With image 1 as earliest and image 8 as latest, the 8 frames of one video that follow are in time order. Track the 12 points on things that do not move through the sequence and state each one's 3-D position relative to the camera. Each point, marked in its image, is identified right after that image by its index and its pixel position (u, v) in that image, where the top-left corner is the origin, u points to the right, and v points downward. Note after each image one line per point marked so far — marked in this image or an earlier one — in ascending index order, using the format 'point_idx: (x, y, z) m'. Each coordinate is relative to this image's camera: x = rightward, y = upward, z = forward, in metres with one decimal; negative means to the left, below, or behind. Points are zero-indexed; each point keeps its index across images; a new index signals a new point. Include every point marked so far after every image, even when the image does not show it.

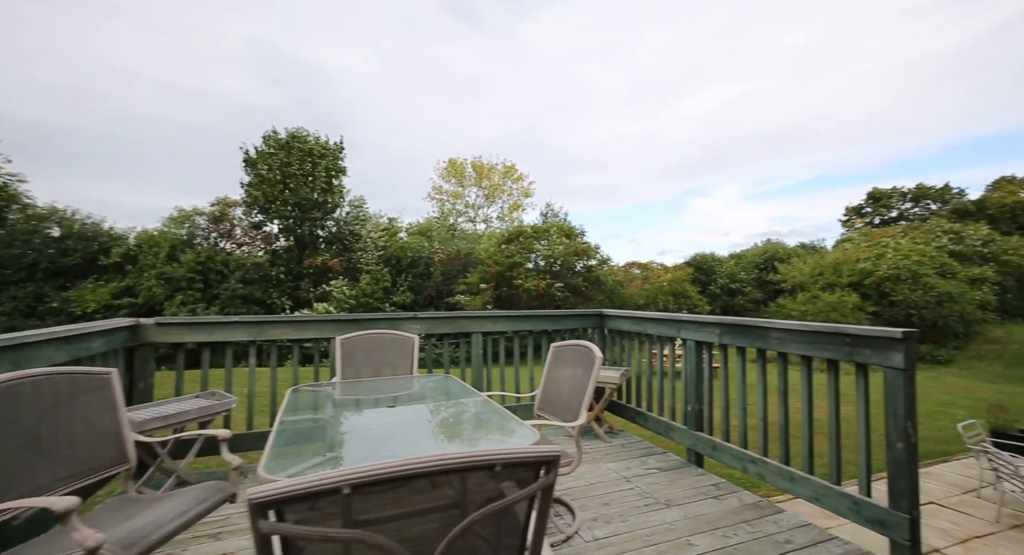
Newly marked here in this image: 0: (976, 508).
0: (+3.9, -1.9, +4.3) m
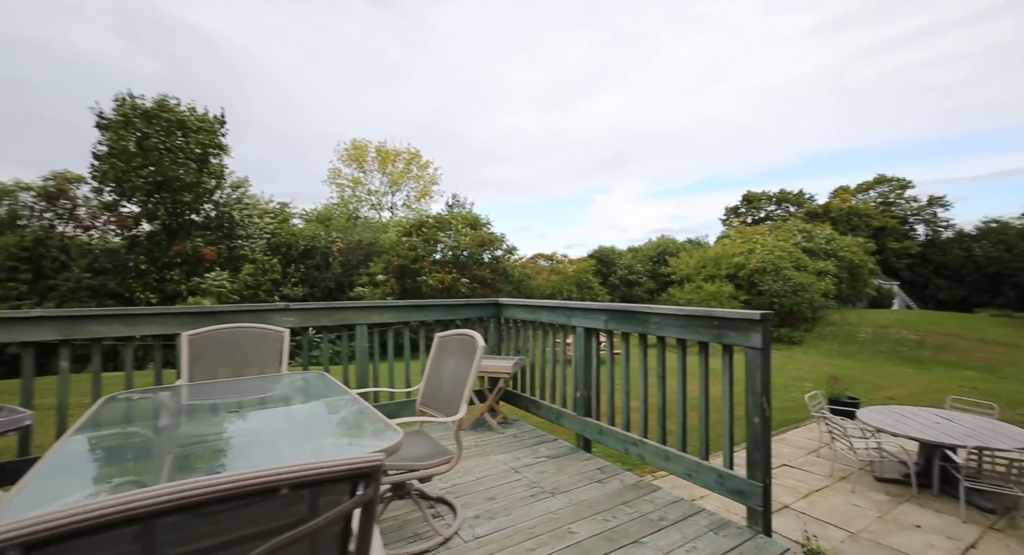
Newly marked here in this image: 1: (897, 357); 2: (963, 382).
0: (+2.9, -1.8, +4.9) m
1: (+9.3, -1.9, +12.1) m
2: (+8.6, -1.9, +9.6) m
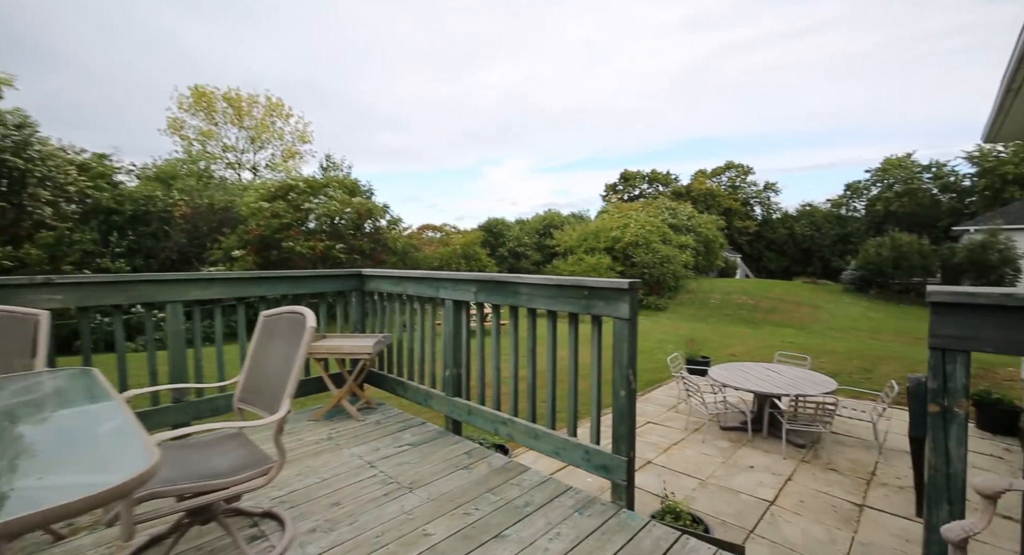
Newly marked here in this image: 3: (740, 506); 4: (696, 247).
0: (+1.7, -1.5, +5.3) m
1: (+6.3, -1.1, +13.7) m
2: (+6.1, -1.3, +11.2) m
3: (+1.6, -1.6, +3.5) m
4: (+6.8, +1.1, +18.5) m
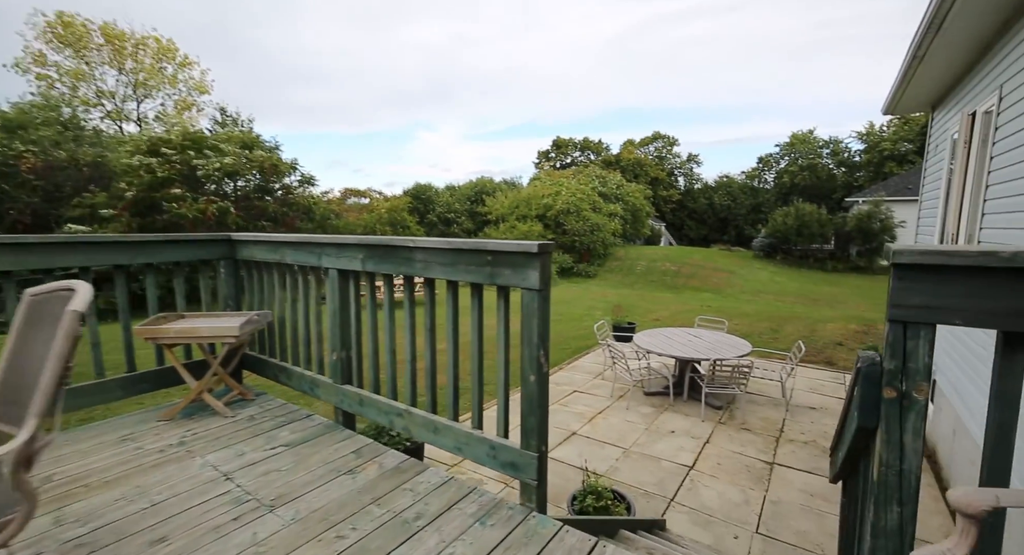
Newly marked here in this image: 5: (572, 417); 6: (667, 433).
0: (+0.9, -1.2, +5.3) m
1: (+4.3, -0.2, +14.2) m
2: (+4.5, -0.6, +11.6) m
3: (+1.0, -1.4, +3.5) m
4: (+4.2, +2.3, +18.8) m
5: (+0.5, -1.3, +4.5) m
6: (+1.3, -1.3, +4.2) m
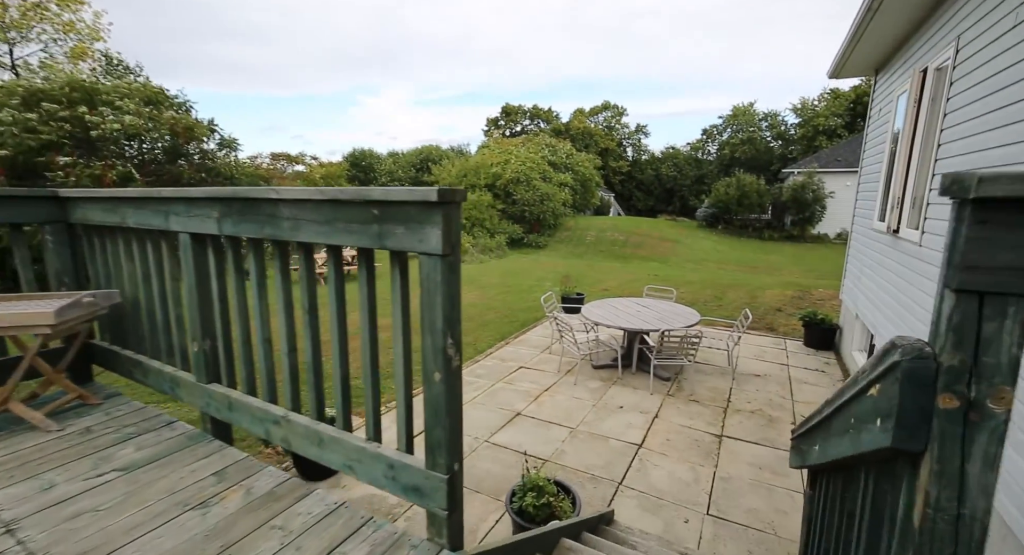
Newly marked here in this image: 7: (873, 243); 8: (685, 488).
0: (+0.3, -0.9, +5.0) m
1: (+2.9, +0.6, +14.2) m
2: (+3.3, +0.1, +11.6) m
3: (+0.6, -1.1, +3.3) m
4: (+2.3, +3.4, +18.6) m
5: (0.0, -1.0, +4.2) m
6: (+0.8, -1.0, +4.0) m
7: (+3.2, +0.3, +4.5) m
8: (+1.0, -1.2, +2.9) m
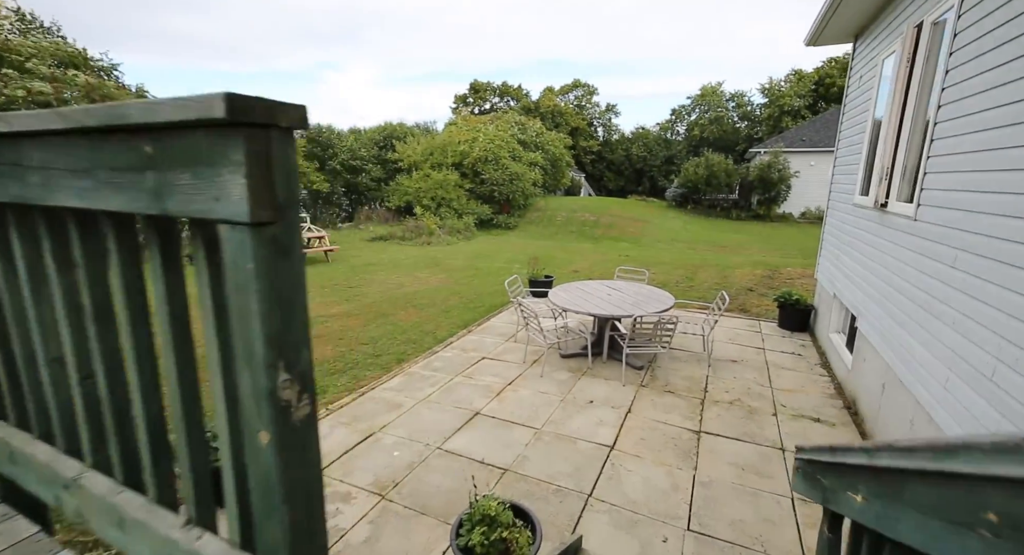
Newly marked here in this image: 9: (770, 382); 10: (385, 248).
0: (0.0, -0.7, +4.6) m
1: (+2.0, +1.2, +13.8) m
2: (+2.6, +0.6, +11.4) m
3: (+0.4, -1.0, +2.9) m
4: (+1.1, +4.1, +18.1) m
5: (-0.3, -0.9, +3.8) m
6: (+0.5, -0.9, +3.6) m
7: (+2.9, +0.5, +4.3) m
8: (+0.8, -1.1, +2.6) m
9: (+2.0, -0.8, +4.0) m
10: (-3.1, +0.7, +12.4) m
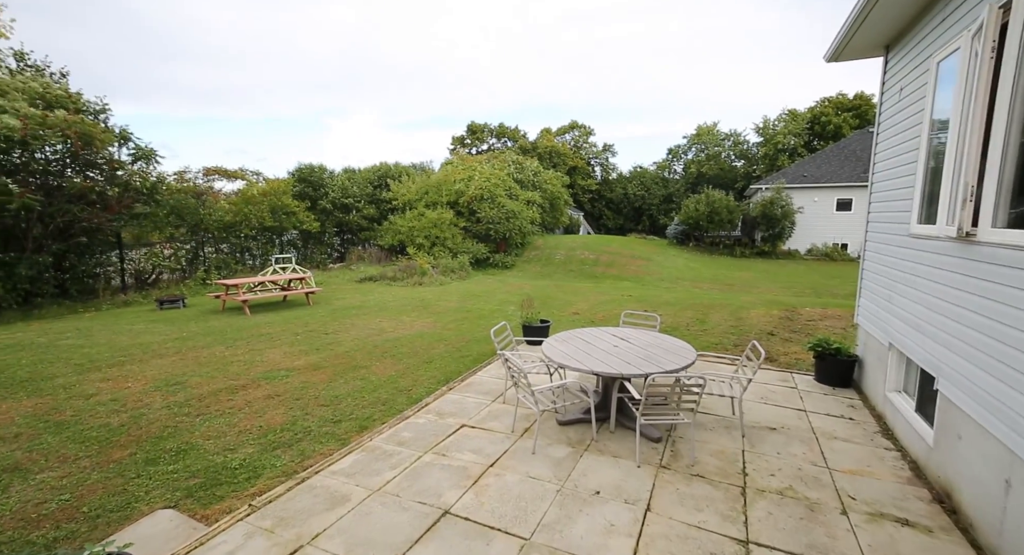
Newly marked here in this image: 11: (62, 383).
0: (-0.1, -1.1, +3.8) m
1: (+1.9, +0.1, +13.1) m
2: (+2.5, -0.3, +10.6) m
3: (+0.3, -1.3, +2.0) m
4: (+1.0, +2.7, +17.6) m
5: (-0.4, -1.2, +3.0) m
6: (+0.4, -1.2, +2.7) m
7: (+2.8, +0.2, +3.5) m
8: (+0.7, -1.3, +1.7) m
9: (+1.9, -1.1, +3.1) m
10: (-3.2, -0.3, +11.6) m
11: (-4.8, -1.1, +5.4) m
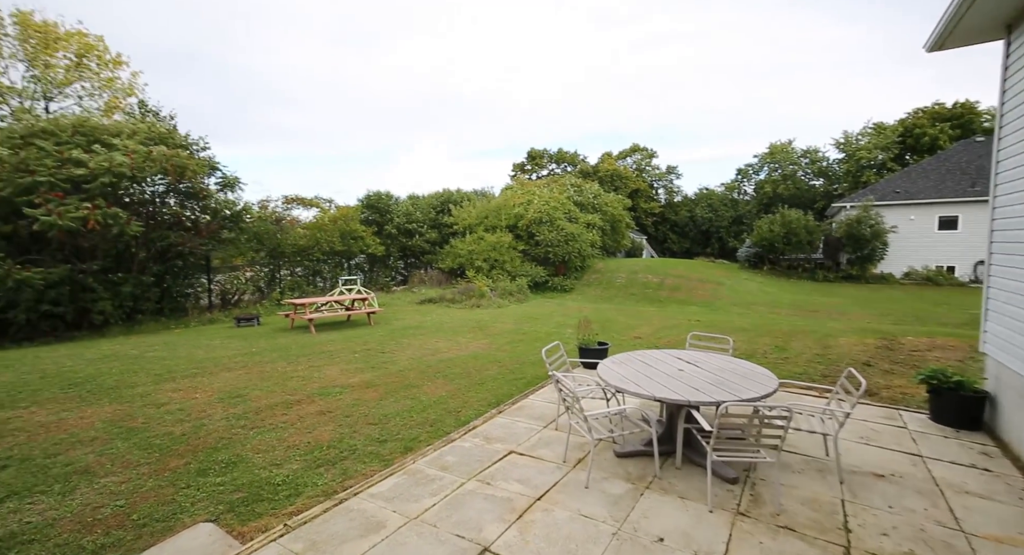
0: (+0.2, -1.2, +3.4) m
1: (+3.4, -0.5, +12.5) m
2: (+3.7, -0.8, +9.9) m
3: (+0.4, -1.3, +1.7) m
4: (+3.1, +1.8, +17.2) m
5: (-0.1, -1.2, +2.7) m
6: (+0.6, -1.2, +2.4) m
7: (+3.1, +0.1, +2.9) m
8: (+0.8, -1.3, +1.3) m
9: (+2.2, -1.2, +2.5) m
10: (-1.8, -0.8, +11.6) m
11: (-4.2, -1.3, +5.6) m
